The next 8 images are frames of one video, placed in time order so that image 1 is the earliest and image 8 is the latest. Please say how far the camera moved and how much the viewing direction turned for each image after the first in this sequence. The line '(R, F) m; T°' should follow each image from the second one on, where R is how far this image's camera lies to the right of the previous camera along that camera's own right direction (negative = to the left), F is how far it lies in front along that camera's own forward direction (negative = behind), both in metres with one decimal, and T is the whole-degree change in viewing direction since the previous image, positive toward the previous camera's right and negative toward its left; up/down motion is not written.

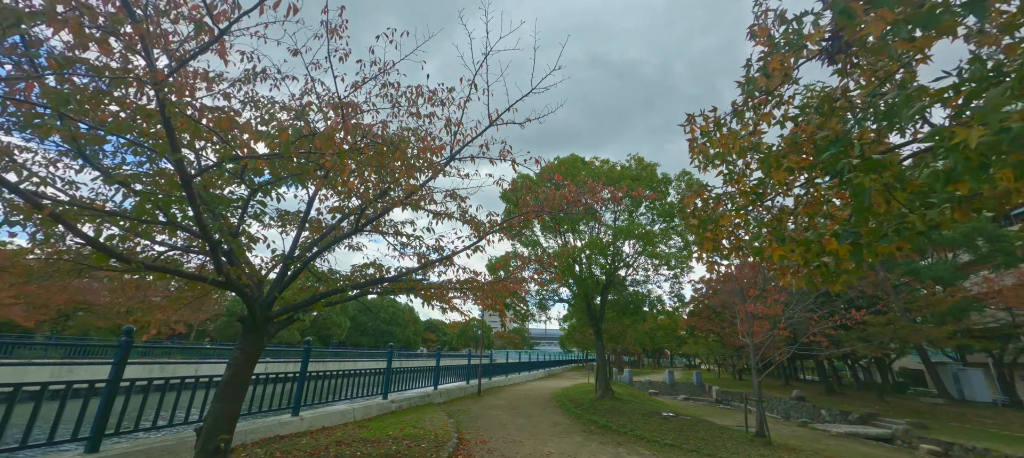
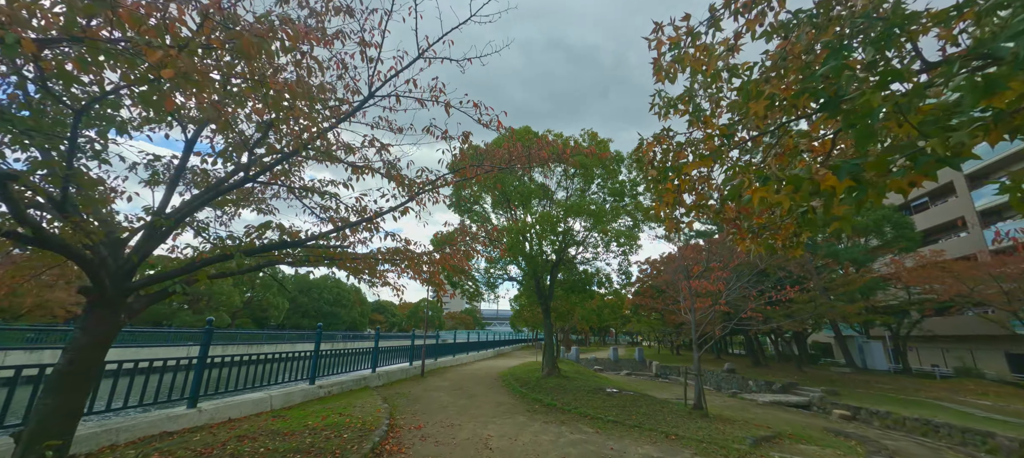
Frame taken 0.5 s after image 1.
(+0.2, +0.5) m; +7°
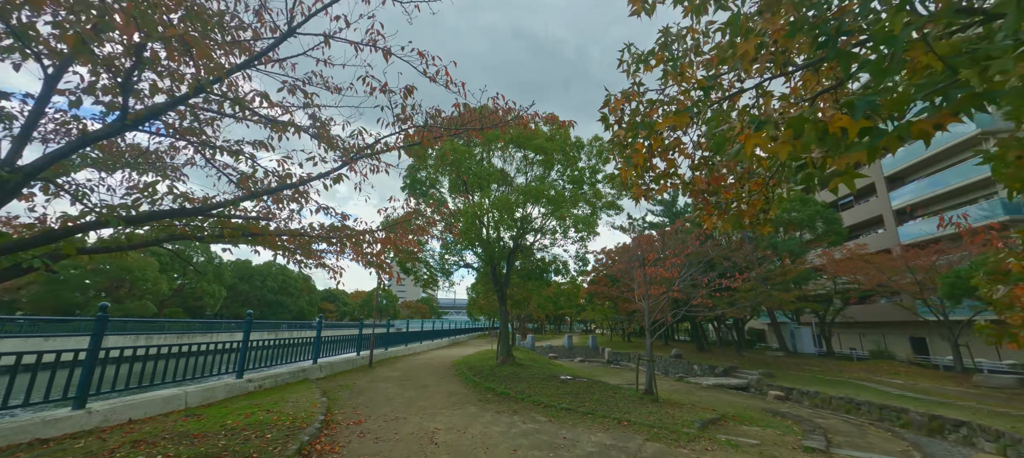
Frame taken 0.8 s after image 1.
(+0.1, +0.3) m; +6°
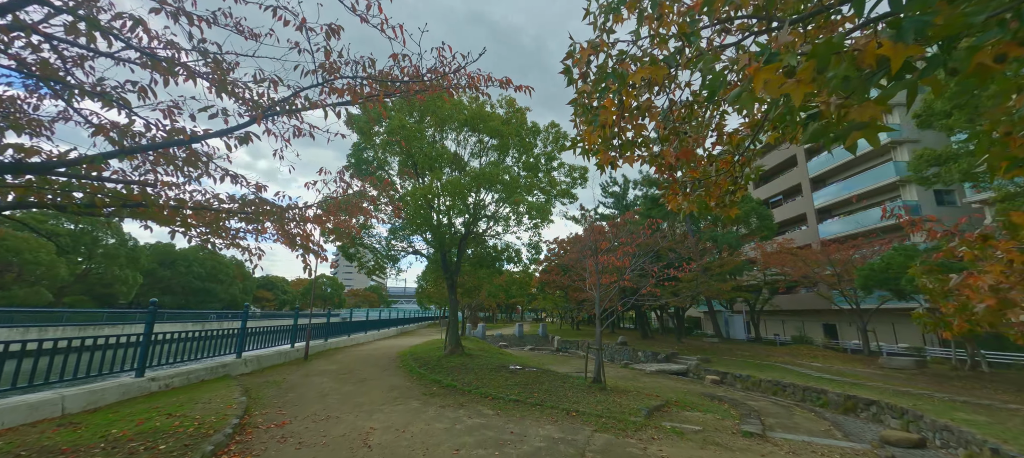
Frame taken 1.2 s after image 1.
(+0.1, +0.3) m; +7°
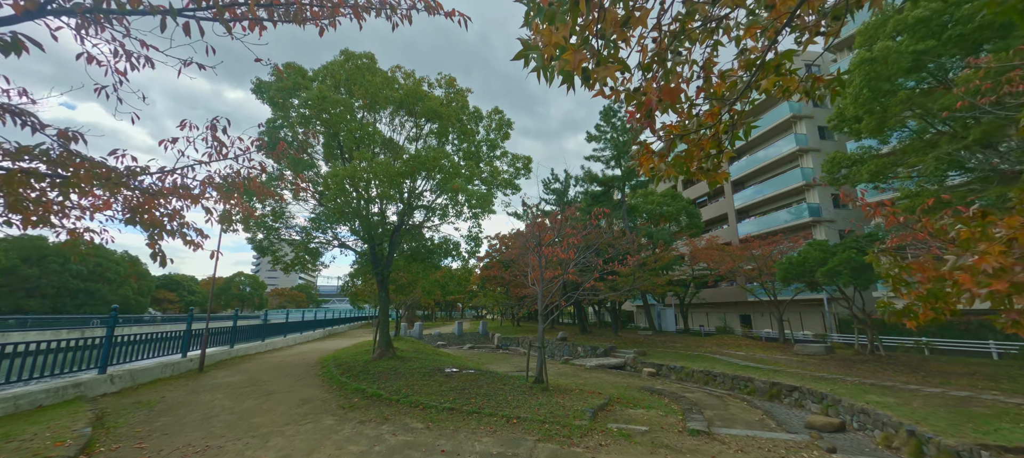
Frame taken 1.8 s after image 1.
(+0.1, +0.7) m; +9°
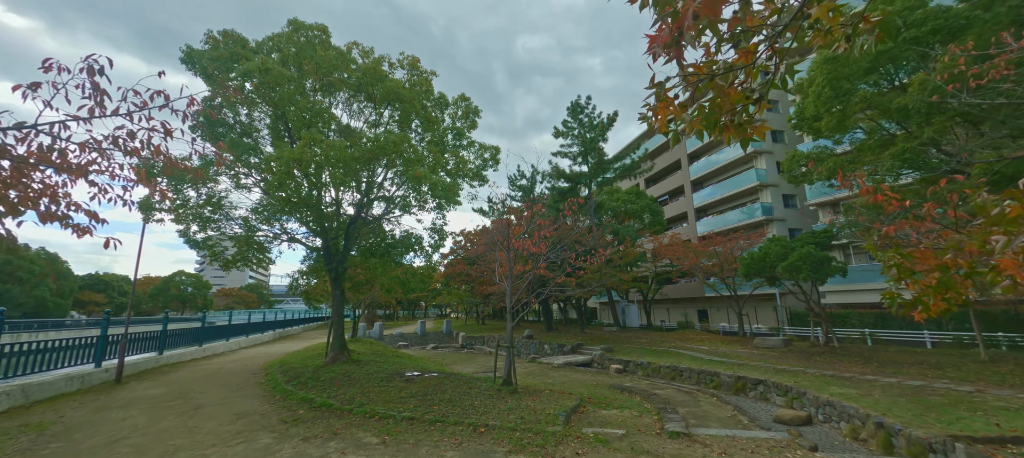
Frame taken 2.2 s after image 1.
(-0.1, +0.5) m; +5°
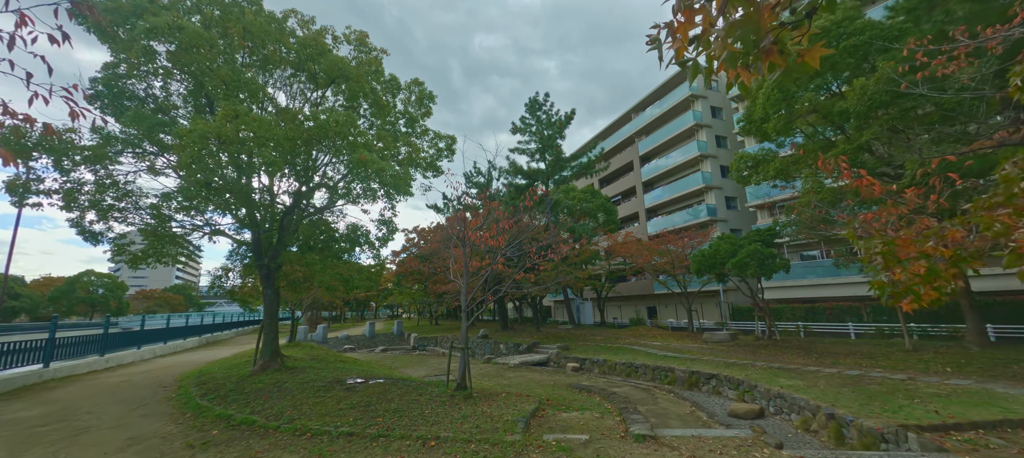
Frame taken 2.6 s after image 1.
(0.0, +0.5) m; +7°
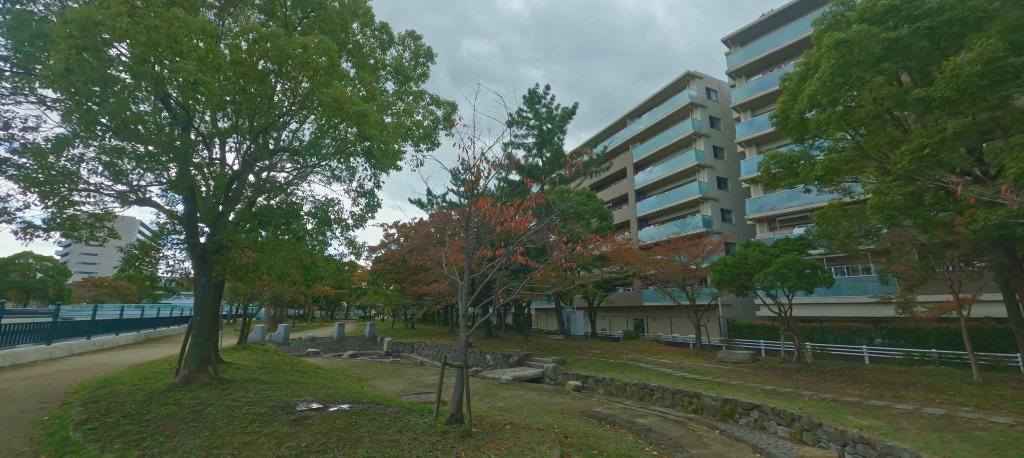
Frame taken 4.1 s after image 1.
(-0.6, +1.8) m; +3°
